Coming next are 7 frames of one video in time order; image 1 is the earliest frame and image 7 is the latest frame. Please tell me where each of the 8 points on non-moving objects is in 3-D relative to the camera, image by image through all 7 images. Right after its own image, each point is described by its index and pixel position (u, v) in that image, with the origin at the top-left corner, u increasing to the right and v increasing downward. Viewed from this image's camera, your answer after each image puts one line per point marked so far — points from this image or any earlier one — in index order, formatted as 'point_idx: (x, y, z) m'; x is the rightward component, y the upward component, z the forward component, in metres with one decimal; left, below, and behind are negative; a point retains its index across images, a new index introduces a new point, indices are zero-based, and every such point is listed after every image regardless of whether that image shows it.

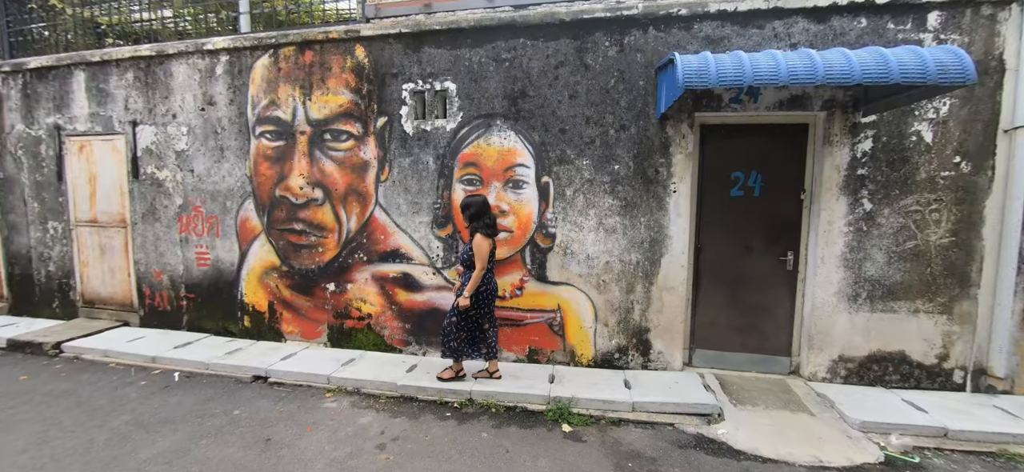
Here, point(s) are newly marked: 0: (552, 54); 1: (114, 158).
0: (+0.3, +1.5, +3.3) m
1: (-4.3, +0.8, +4.3) m
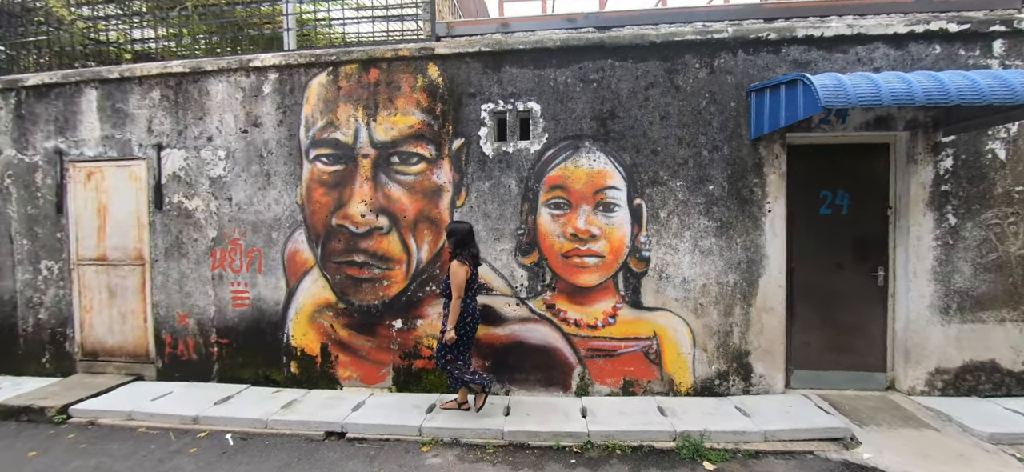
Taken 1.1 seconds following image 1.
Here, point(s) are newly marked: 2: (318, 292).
0: (+1.1, +1.3, +3.3) m
1: (-3.6, +0.5, +3.8) m
2: (-1.7, -0.5, +3.6) m
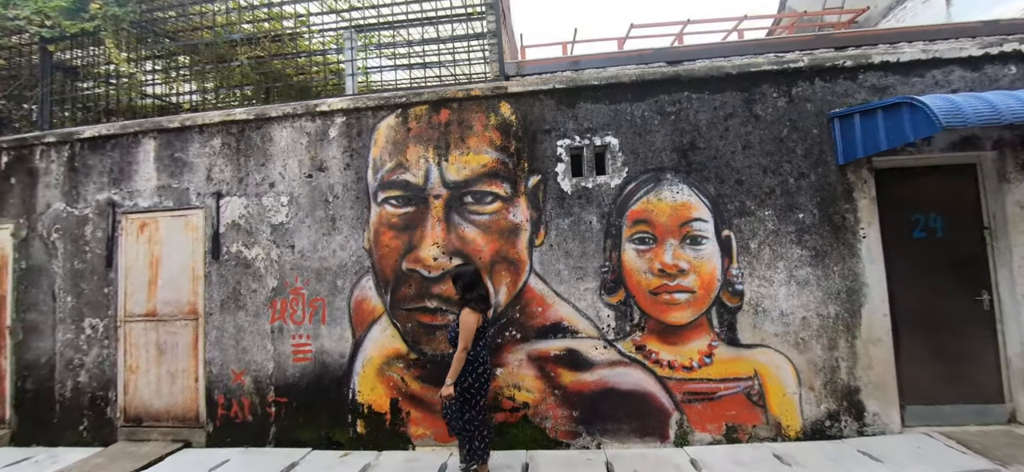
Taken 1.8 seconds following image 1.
0: (+1.7, +1.1, +3.3) m
1: (-2.9, 0.0, +3.6) m
2: (-1.0, -0.9, +3.3) m
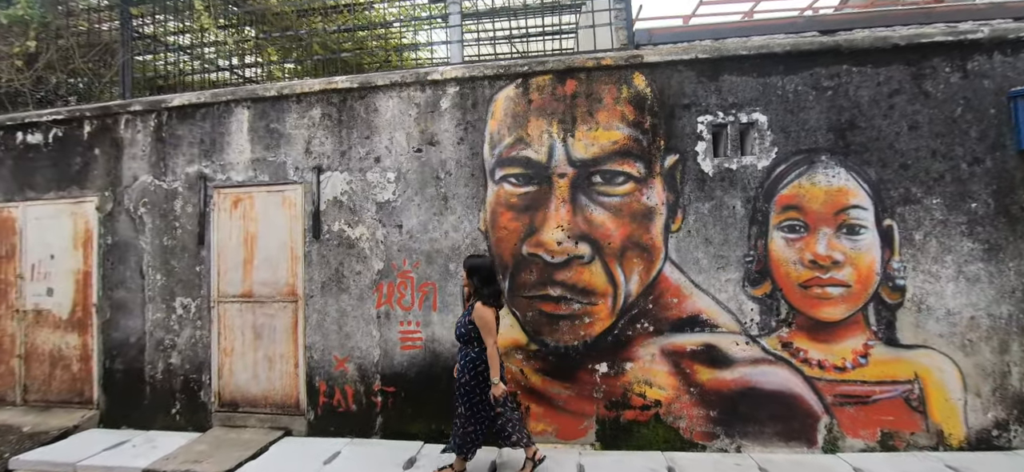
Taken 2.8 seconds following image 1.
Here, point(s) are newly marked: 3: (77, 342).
0: (+2.7, +1.1, +2.9) m
1: (-1.9, +0.2, +3.4) m
2: (-0.1, -0.7, +3.1) m
3: (-4.0, -1.0, +3.7) m
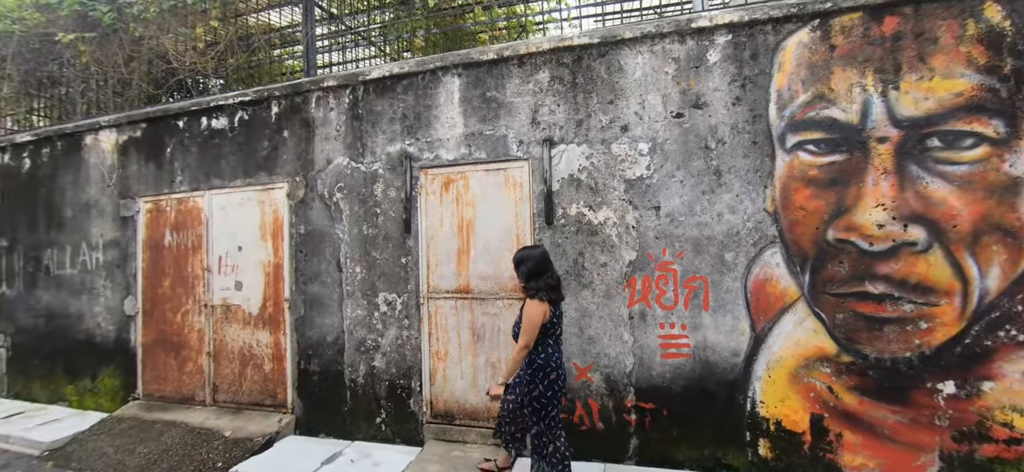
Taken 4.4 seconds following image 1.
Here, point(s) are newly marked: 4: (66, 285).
0: (+4.5, +1.3, +2.0) m
1: (0.0, +0.3, +2.9) m
2: (+1.8, -0.6, +2.5) m
3: (-2.1, -0.9, +3.4) m
4: (-4.4, -0.5, +4.0) m
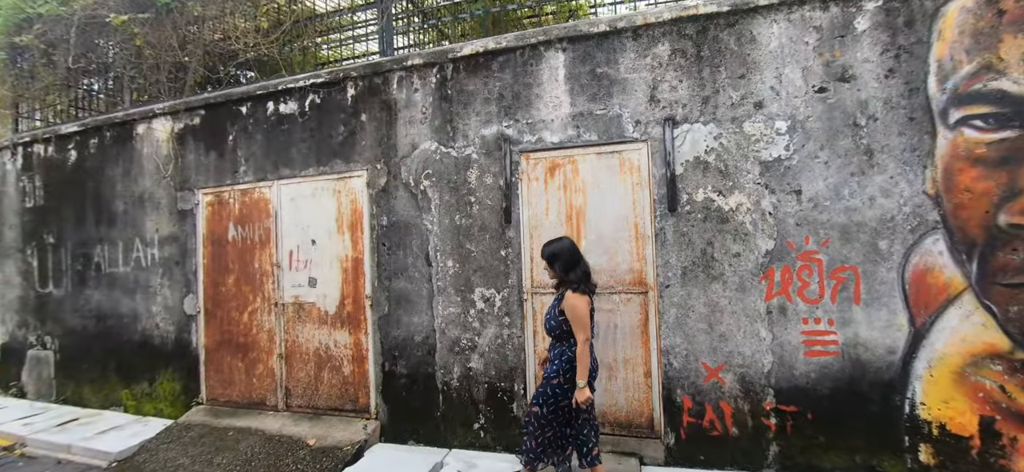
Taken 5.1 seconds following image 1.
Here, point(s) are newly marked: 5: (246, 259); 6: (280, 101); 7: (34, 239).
0: (+5.3, +1.4, +1.8) m
1: (+0.7, +0.4, +2.6) m
2: (+2.6, -0.6, +2.2) m
3: (-1.3, -0.8, +3.2) m
4: (-3.6, -0.4, +3.7) m
5: (-2.3, -0.2, +3.4) m
6: (-1.9, +1.1, +3.3) m
7: (-4.8, 0.0, +4.0) m
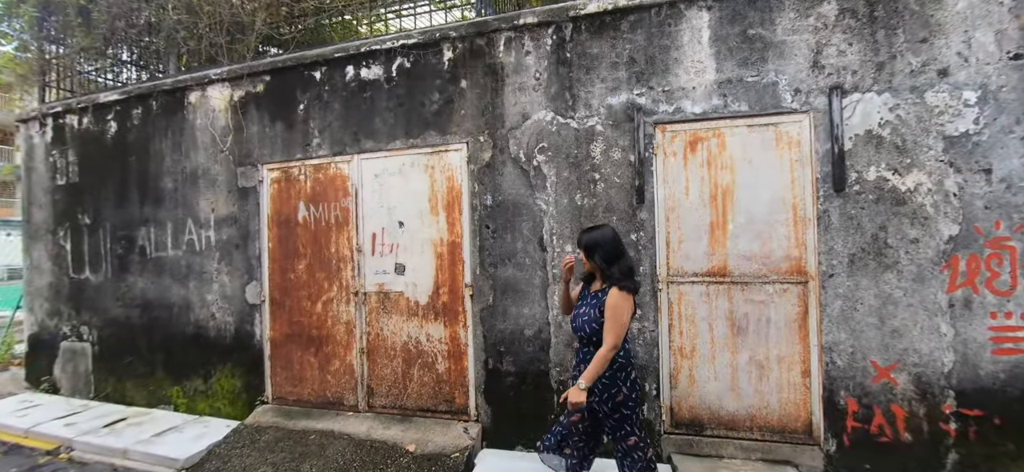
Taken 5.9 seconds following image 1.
0: (+6.2, +1.4, +1.6) m
1: (+1.6, +0.5, +2.3) m
2: (+3.4, -0.5, +2.0) m
3: (-0.5, -0.7, +2.8) m
4: (-2.8, -0.3, +3.3) m
5: (-1.4, -0.1, +3.0) m
6: (-1.1, +1.3, +3.0) m
7: (-4.0, +0.2, +3.6) m
